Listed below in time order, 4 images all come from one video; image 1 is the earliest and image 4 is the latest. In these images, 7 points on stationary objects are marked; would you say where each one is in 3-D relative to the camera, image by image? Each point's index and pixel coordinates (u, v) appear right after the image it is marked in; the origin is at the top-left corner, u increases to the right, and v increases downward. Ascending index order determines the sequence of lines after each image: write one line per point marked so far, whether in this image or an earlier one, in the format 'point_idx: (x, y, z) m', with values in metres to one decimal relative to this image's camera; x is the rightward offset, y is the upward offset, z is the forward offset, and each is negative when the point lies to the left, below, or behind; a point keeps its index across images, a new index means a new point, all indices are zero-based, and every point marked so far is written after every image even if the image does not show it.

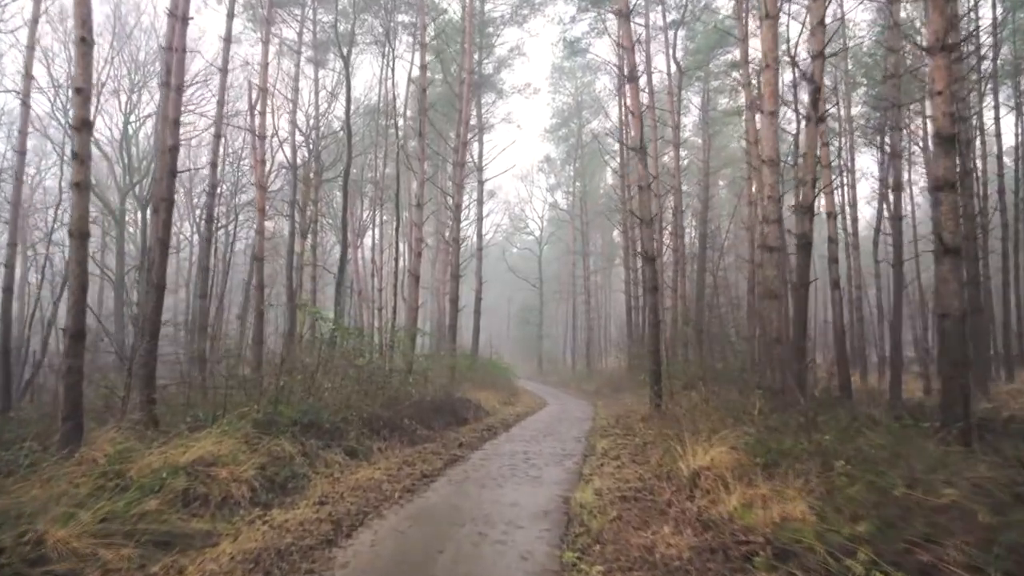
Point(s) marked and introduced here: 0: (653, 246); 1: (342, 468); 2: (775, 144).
0: (+2.2, +0.7, +10.6) m
1: (-1.8, -1.9, +6.9) m
2: (+3.4, +1.9, +8.6) m
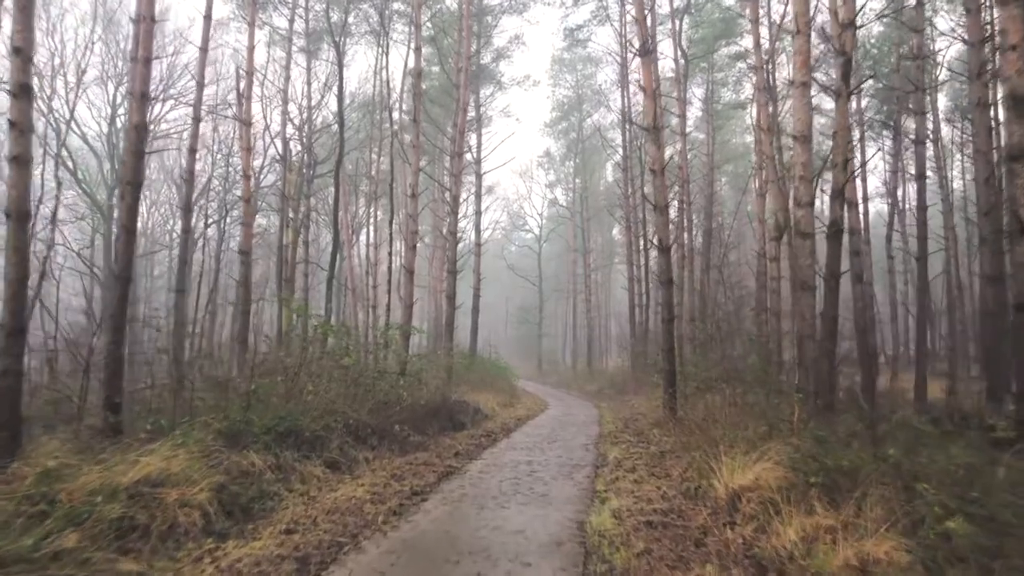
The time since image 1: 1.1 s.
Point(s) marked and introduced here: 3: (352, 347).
0: (+2.2, +0.8, +9.7) m
1: (-1.7, -1.8, +6.0) m
2: (+3.4, +2.0, +7.7) m
3: (-2.3, -0.8, +9.4) m
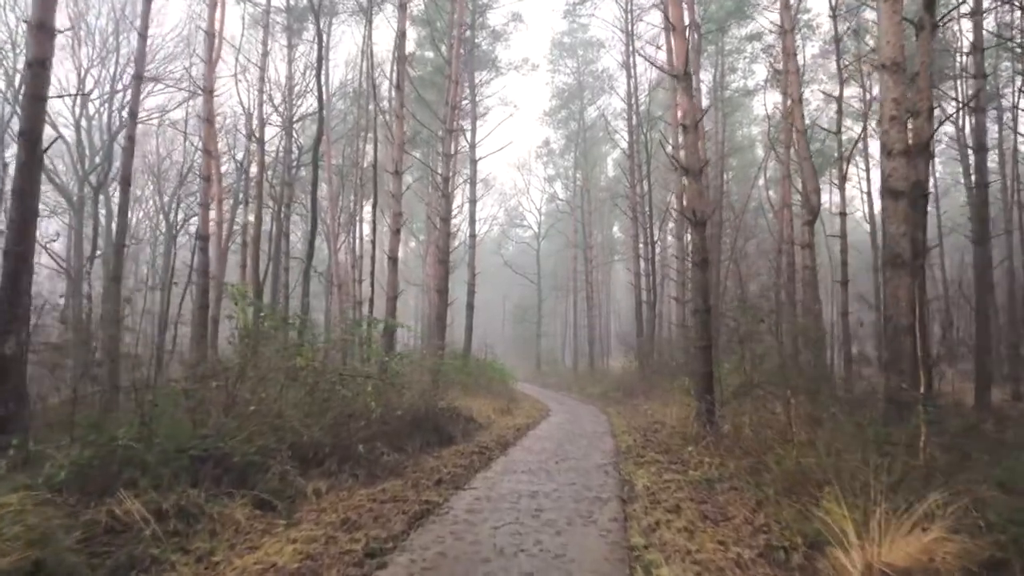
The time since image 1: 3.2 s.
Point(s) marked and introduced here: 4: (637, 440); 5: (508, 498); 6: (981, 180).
0: (+2.2, +1.0, +7.9) m
1: (-1.7, -1.6, +4.2) m
2: (+3.4, +2.2, +5.9) m
3: (-2.3, -0.6, +7.6) m
4: (+1.8, -2.2, +9.7) m
5: (0.0, -1.8, +5.7) m
6: (+8.4, +2.0, +12.0) m
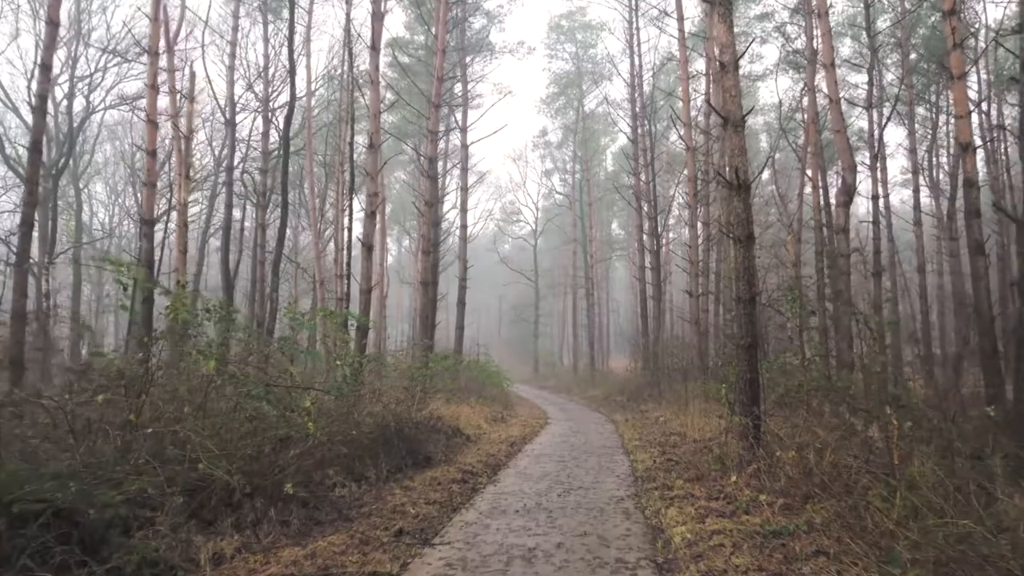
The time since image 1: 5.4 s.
0: (+2.1, +1.1, +6.2) m
1: (-1.8, -1.4, +2.5) m
2: (+3.3, +2.3, +4.2) m
3: (-2.4, -0.5, +5.8) m
4: (+1.7, -2.0, +8.0) m
5: (-0.1, -1.6, +4.0) m
6: (+8.3, +2.1, +10.4) m
